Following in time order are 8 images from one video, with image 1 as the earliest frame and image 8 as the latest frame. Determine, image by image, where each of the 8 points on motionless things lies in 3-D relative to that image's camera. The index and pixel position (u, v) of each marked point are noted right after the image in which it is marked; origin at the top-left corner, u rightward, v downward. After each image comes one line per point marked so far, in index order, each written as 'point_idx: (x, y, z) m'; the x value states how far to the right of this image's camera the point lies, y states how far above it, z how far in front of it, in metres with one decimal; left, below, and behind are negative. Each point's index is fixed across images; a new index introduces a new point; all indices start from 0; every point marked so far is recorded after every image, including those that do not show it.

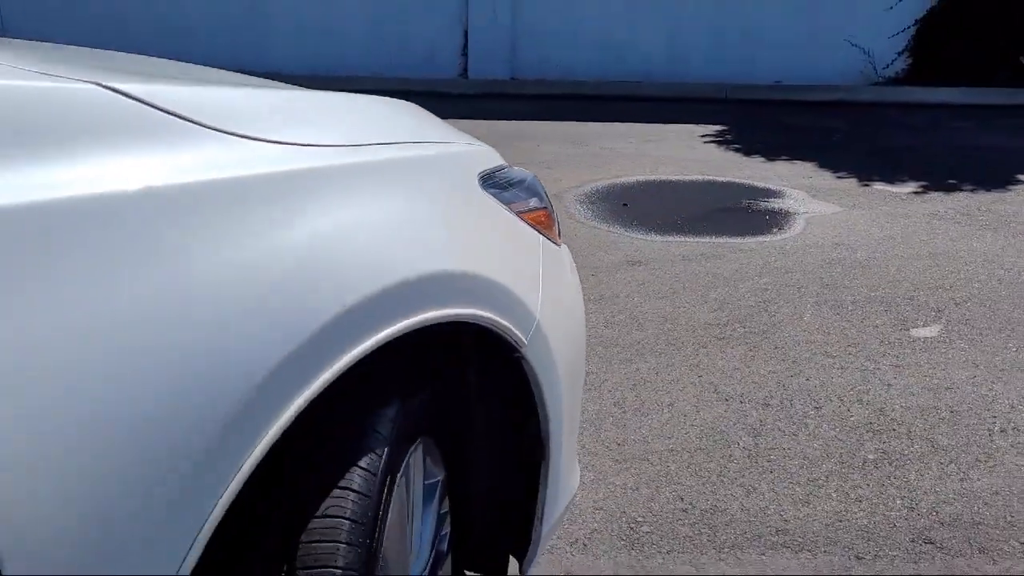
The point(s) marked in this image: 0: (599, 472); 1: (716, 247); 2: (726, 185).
0: (+0.3, -0.5, +2.6) m
1: (+1.2, +0.3, +4.9) m
2: (+1.6, +0.8, +6.3) m
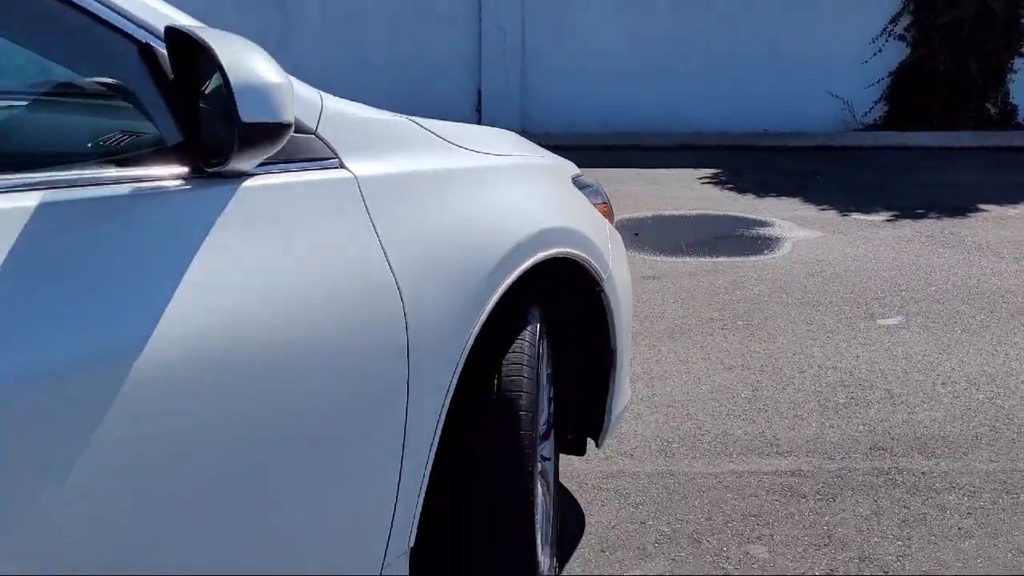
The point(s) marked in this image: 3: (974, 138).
0: (+0.5, -0.5, +3.5) m
1: (+1.4, +0.2, +5.9) m
2: (+1.8, +0.6, +7.3) m
3: (+6.2, +2.0, +11.3) m
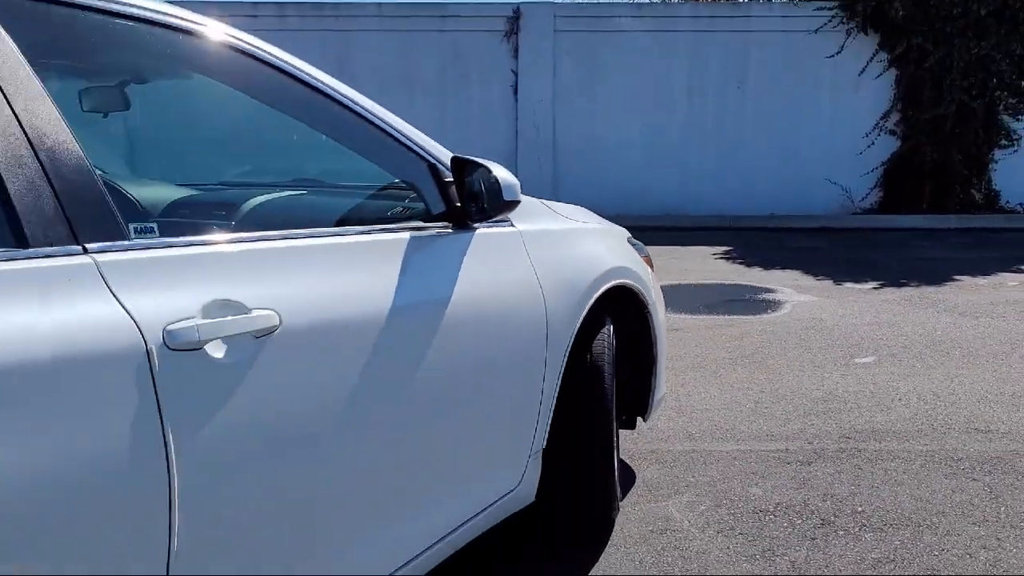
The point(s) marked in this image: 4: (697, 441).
0: (+0.9, -0.7, +4.7) m
1: (+1.8, -0.3, +7.1) m
2: (+2.3, 0.0, +8.6) m
3: (+6.7, +1.0, +12.6) m
4: (+0.9, -0.8, +4.3) m
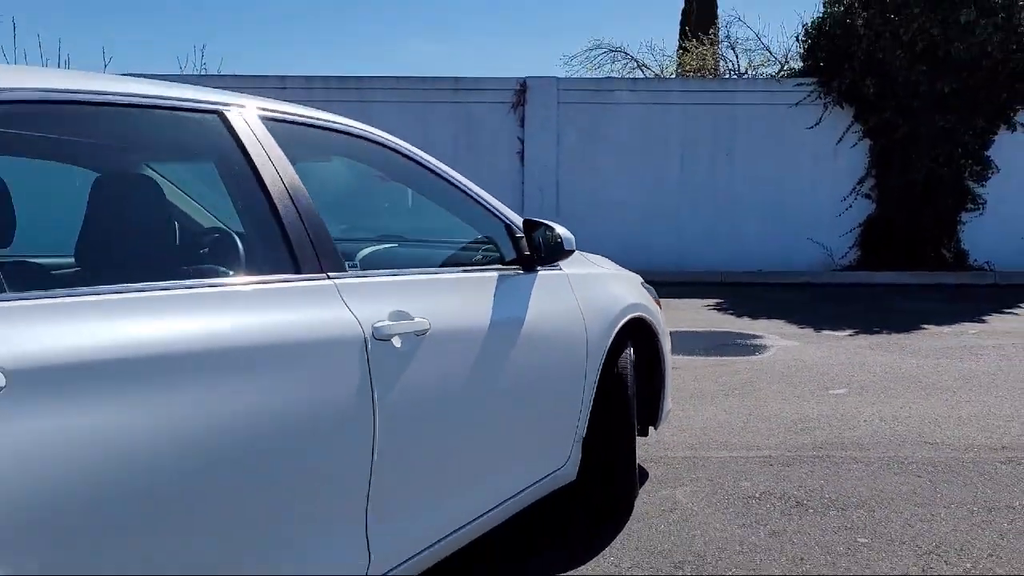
0: (+1.1, -0.9, +5.7) m
1: (+2.0, -0.7, +8.1) m
2: (+2.4, -0.5, +9.6) m
3: (+6.8, +0.2, +13.8) m
4: (+1.1, -1.0, +5.2) m
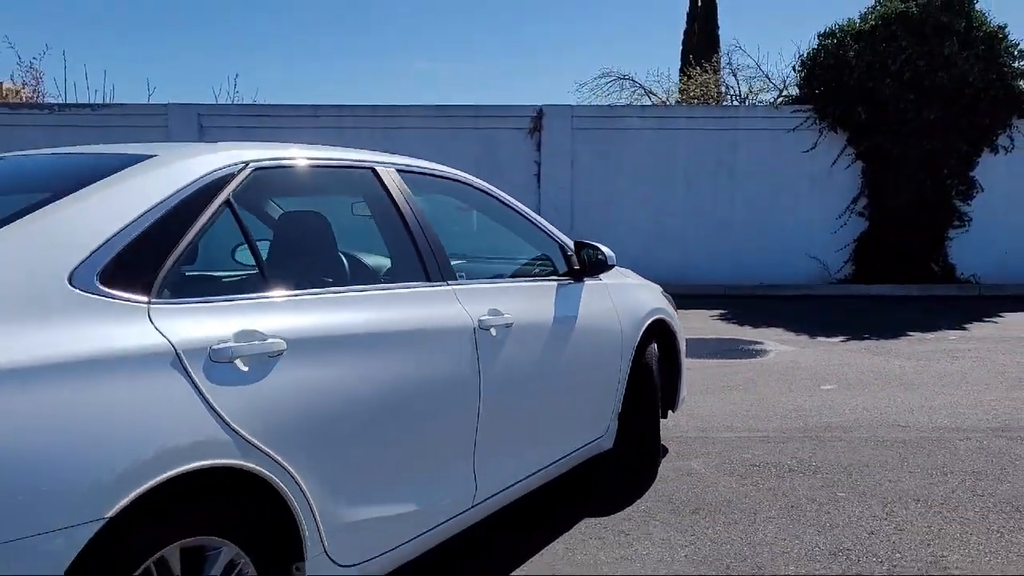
0: (+1.4, -1.0, +6.7) m
1: (+2.3, -0.8, +9.1) m
2: (+2.7, -0.6, +10.6) m
3: (+7.1, 0.0, +14.8) m
4: (+1.4, -1.0, +6.3) m
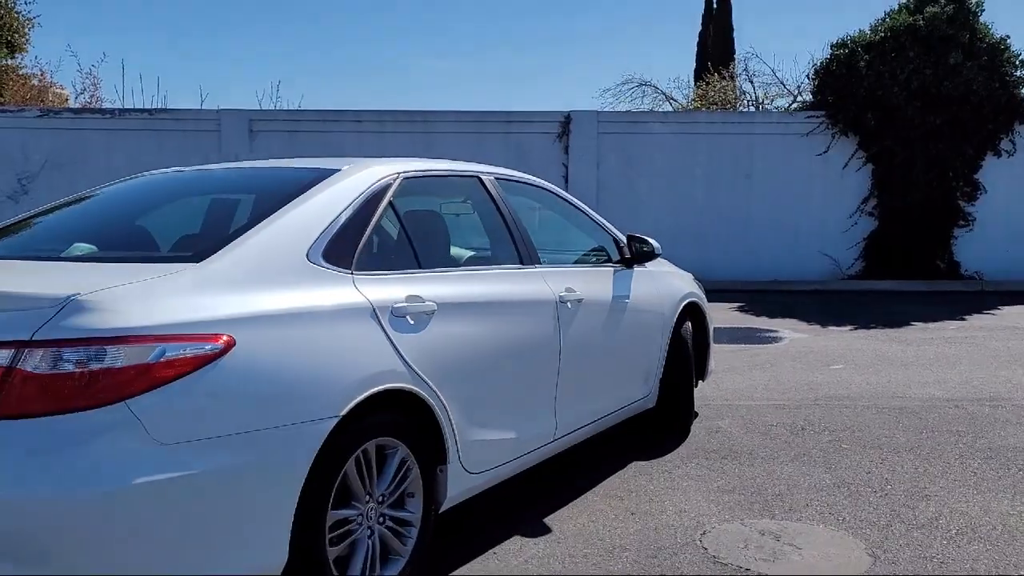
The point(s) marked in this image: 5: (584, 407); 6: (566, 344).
0: (+1.8, -0.9, +7.7) m
1: (+2.8, -0.7, +10.1) m
2: (+3.2, -0.6, +11.6) m
3: (+7.7, +0.1, +15.7) m
4: (+1.9, -1.0, +7.3) m
5: (+0.4, -0.7, +5.0) m
6: (+0.3, -0.3, +4.8) m
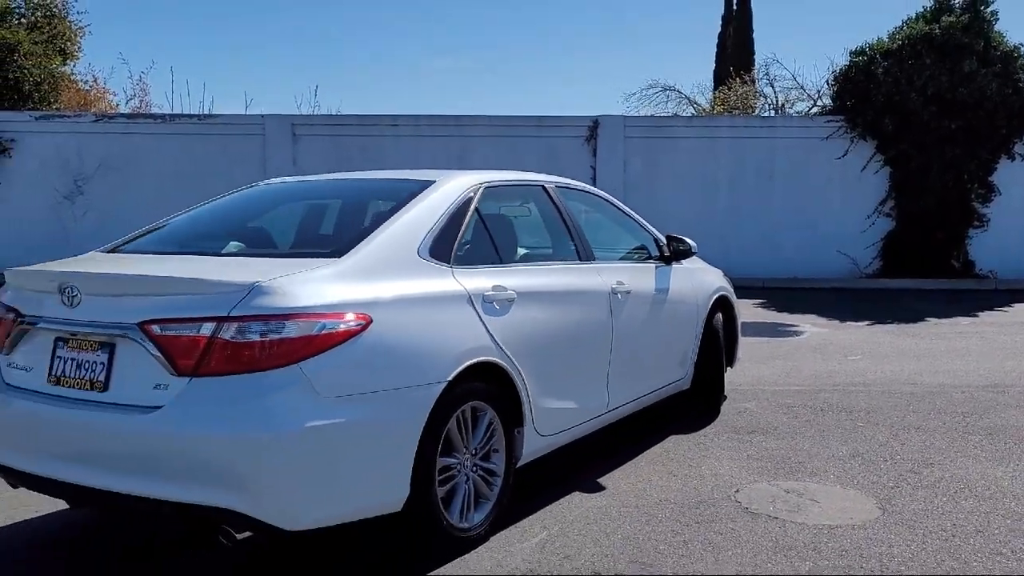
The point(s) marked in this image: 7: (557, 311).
0: (+2.3, -0.9, +8.4) m
1: (+3.3, -0.7, +10.9) m
2: (+3.7, -0.5, +12.3) m
3: (+8.3, +0.1, +16.4) m
4: (+2.3, -0.9, +8.0) m
5: (+0.8, -0.7, +5.8) m
6: (+0.7, -0.3, +5.5) m
7: (+0.3, -0.1, +4.9) m
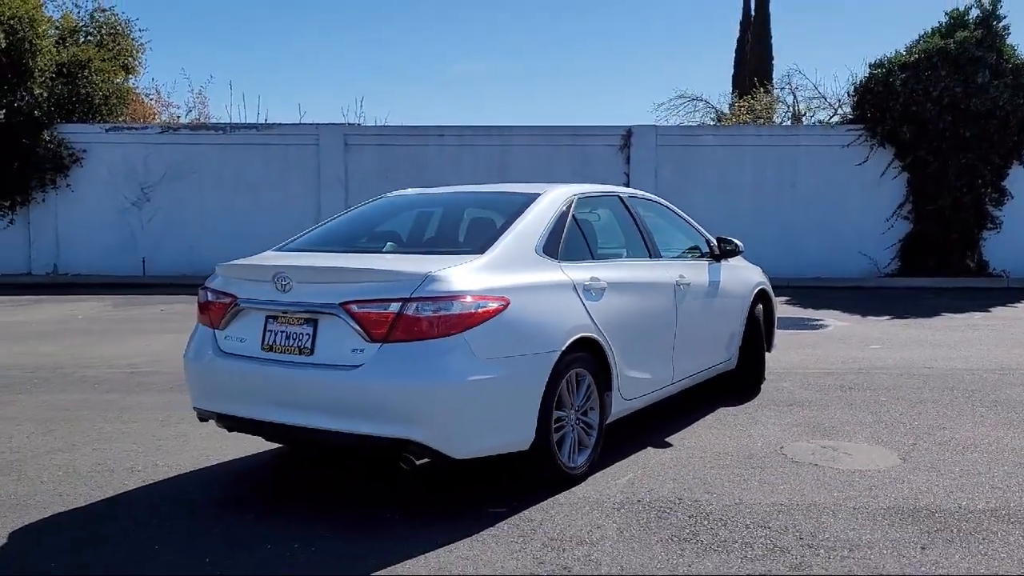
0: (+2.9, -0.8, +9.5) m
1: (+4.0, -0.6, +11.9) m
2: (+4.5, -0.5, +13.4) m
3: (+9.1, +0.1, +17.3) m
4: (+3.0, -0.9, +9.1) m
5: (+1.5, -0.6, +6.9) m
6: (+1.3, -0.2, +6.6) m
7: (+0.9, -0.1, +6.0) m
